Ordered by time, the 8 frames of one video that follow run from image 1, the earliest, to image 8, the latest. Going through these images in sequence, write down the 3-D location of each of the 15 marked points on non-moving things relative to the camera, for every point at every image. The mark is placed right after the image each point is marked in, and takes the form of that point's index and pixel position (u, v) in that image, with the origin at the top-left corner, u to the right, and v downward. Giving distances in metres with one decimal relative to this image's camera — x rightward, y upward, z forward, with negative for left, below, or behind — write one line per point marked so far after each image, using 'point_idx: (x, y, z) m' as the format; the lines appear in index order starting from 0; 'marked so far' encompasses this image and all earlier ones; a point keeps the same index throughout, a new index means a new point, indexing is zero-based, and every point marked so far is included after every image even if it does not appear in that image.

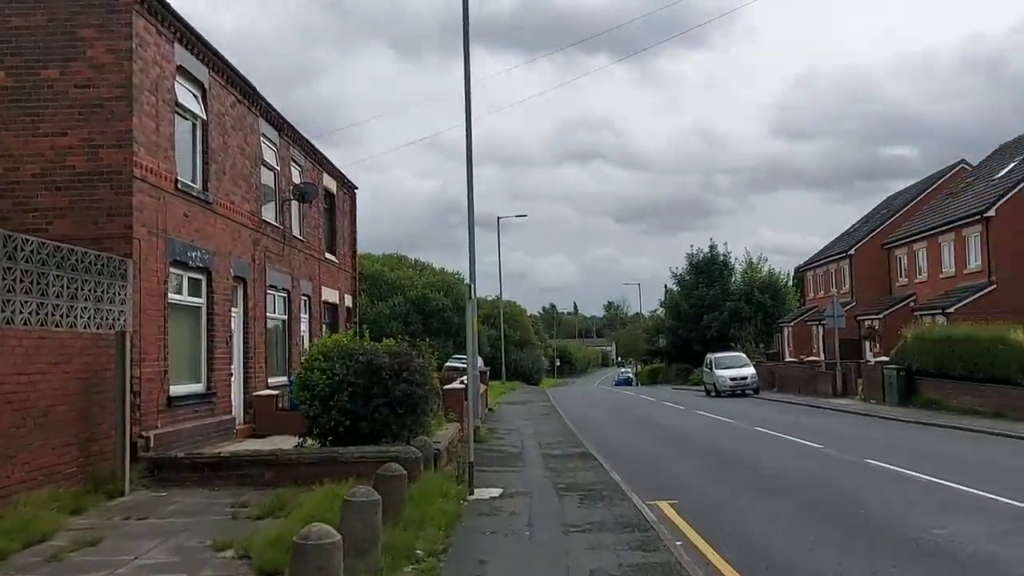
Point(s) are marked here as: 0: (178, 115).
0: (-5.5, +2.9, +14.7) m
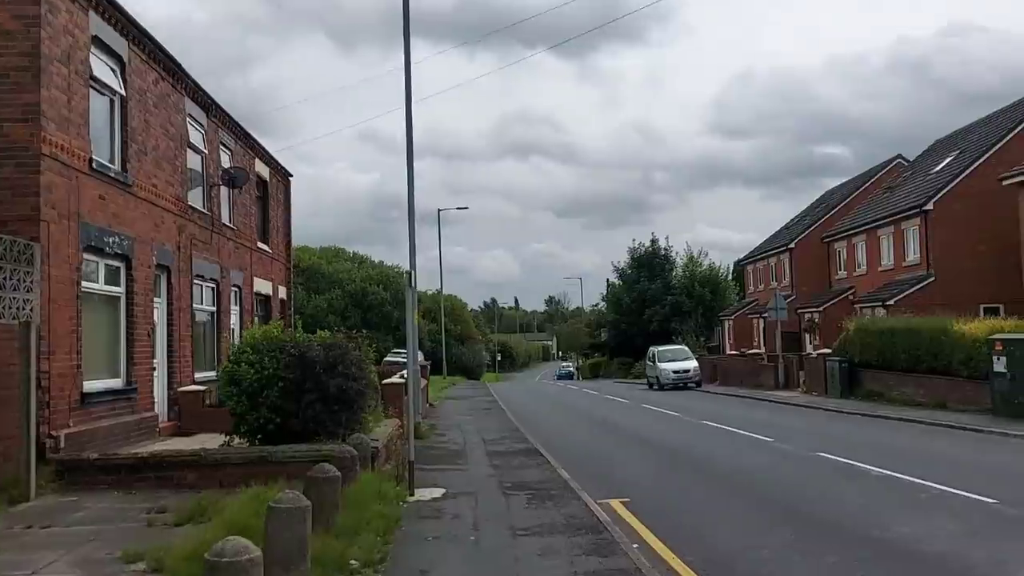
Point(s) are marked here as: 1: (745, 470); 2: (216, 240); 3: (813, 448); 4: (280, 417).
0: (-6.4, +3.0, +13.7) m
1: (+4.6, -3.5, +17.4) m
2: (-6.4, +1.0, +19.3) m
3: (+6.5, -3.4, +19.2) m
4: (-3.0, -1.7, +11.6) m
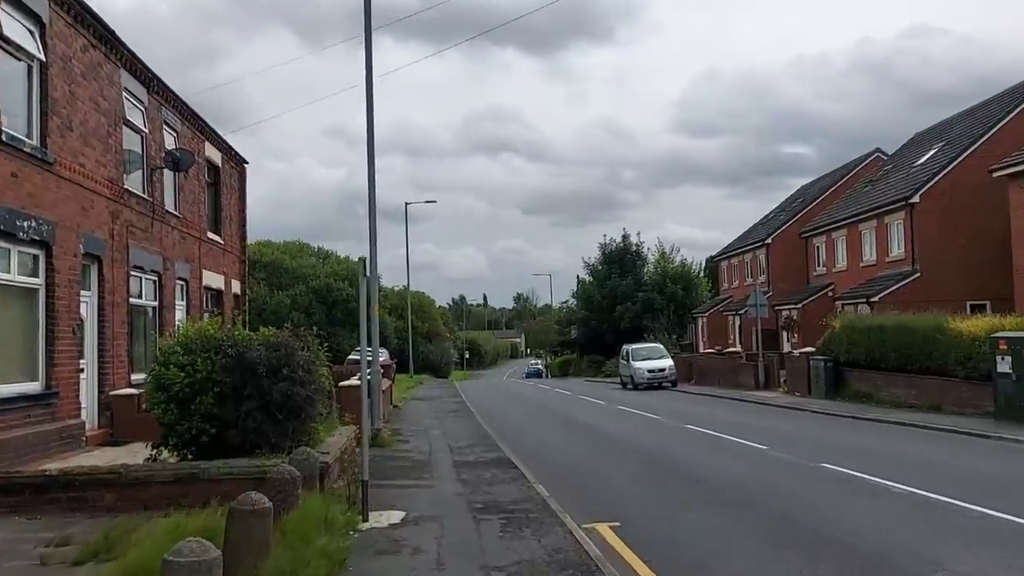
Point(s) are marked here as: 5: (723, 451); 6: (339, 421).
0: (-6.8, +3.2, +12.0) m
1: (+4.0, -3.4, +16.1) m
2: (-7.0, +1.2, +17.6) m
3: (+5.9, -3.3, +17.9) m
4: (-3.3, -1.6, +10.1) m
5: (+4.6, -3.6, +19.6) m
6: (-2.5, -1.9, +13.0) m
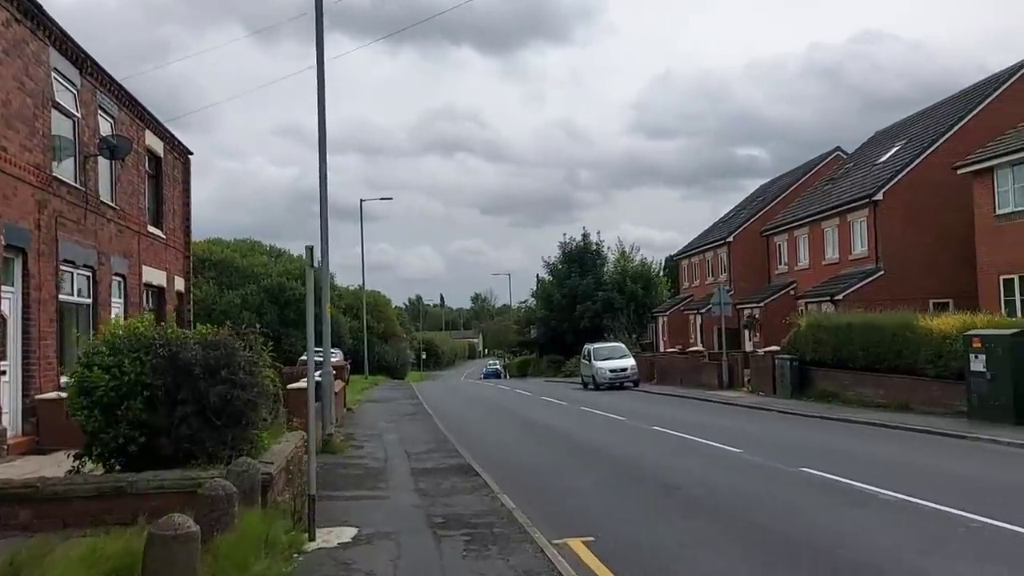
0: (-7.3, +3.2, +10.8) m
1: (+3.3, -3.4, +15.5) m
2: (-7.7, +1.3, +16.4) m
3: (+5.1, -3.3, +17.4) m
4: (-3.7, -1.5, +9.1) m
5: (+3.8, -3.5, +19.0) m
6: (-3.1, -1.9, +12.0) m
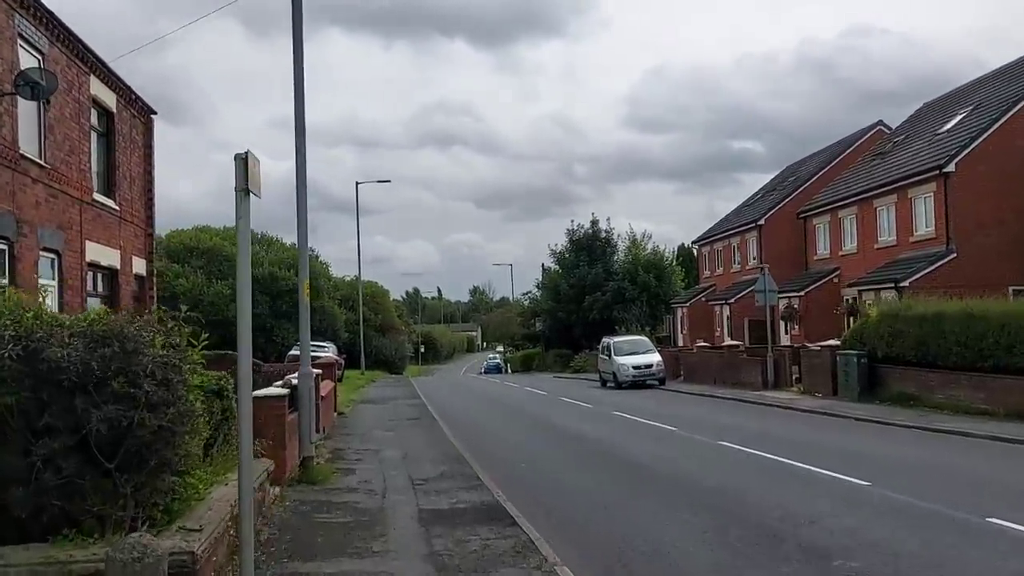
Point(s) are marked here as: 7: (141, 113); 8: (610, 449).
0: (-6.8, +3.5, +7.2) m
1: (+3.8, -3.0, +11.9) m
2: (-7.3, +1.6, +12.9) m
3: (+5.6, -2.9, +13.9) m
4: (-3.2, -1.2, +5.5) m
5: (+4.2, -3.2, +15.5) m
6: (-2.6, -1.6, +8.5) m
7: (-8.2, +3.9, +19.8) m
8: (+2.0, -3.3, +18.3) m
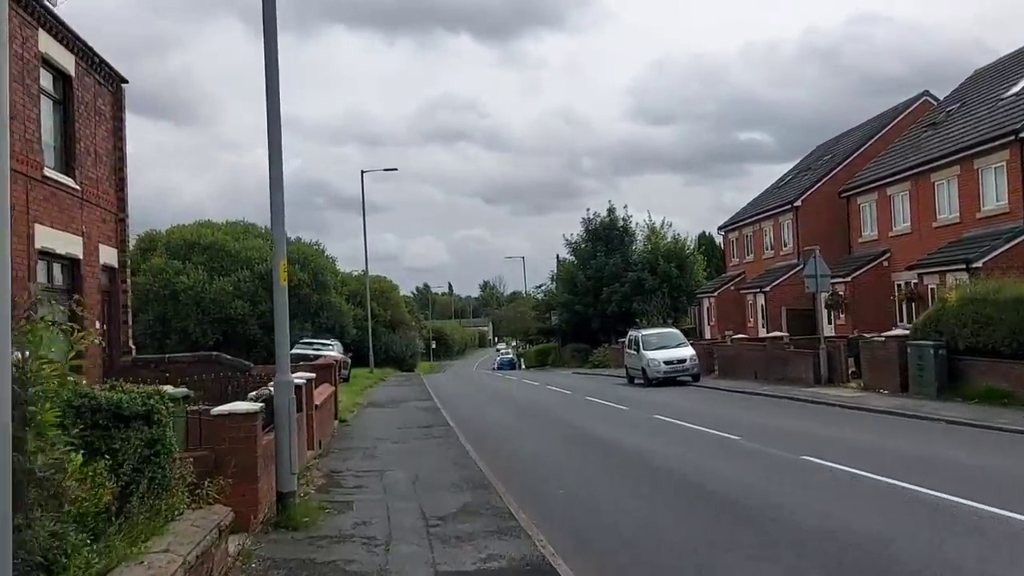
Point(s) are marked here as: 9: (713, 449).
0: (-6.5, +3.6, +4.7) m
1: (+4.2, -2.8, +9.3) m
2: (-6.9, +1.7, +10.3) m
3: (+6.0, -2.6, +11.2) m
4: (-2.9, -1.1, +3.0) m
5: (+4.7, -2.9, +12.8) m
6: (-2.2, -1.4, +5.9) m
7: (-7.8, +4.0, +17.3) m
8: (+2.5, -3.1, +15.7) m
9: (+3.7, -3.0, +16.2) m
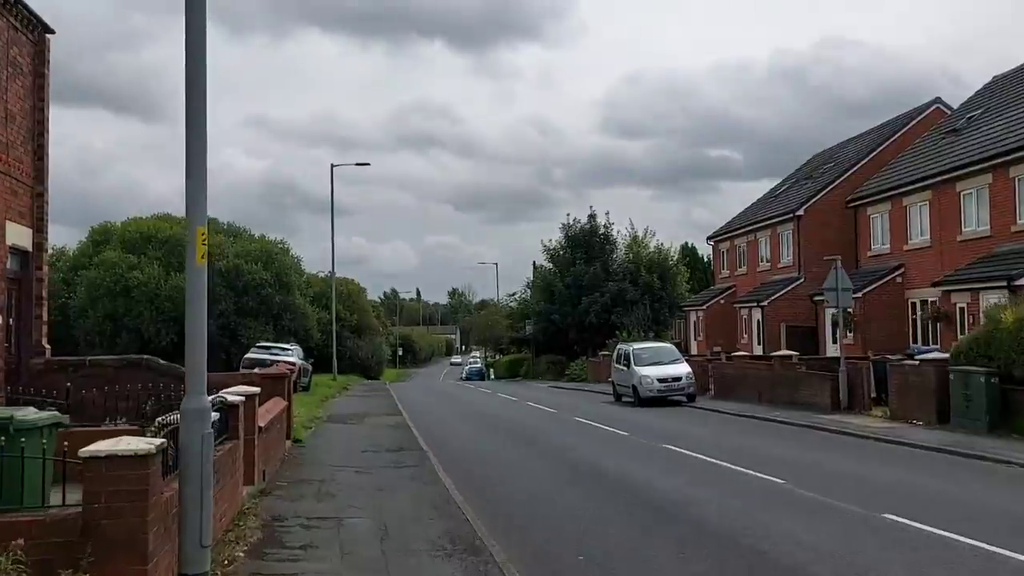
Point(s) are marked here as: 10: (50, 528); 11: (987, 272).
0: (-6.1, +3.9, +1.9) m
1: (+4.3, -2.9, +6.9) m
2: (-6.7, +1.9, +7.5) m
3: (+6.0, -2.8, +8.8) m
4: (-2.6, -0.9, +0.3) m
5: (+4.6, -3.0, +10.4) m
6: (-2.0, -1.3, +3.3) m
7: (-7.8, +4.2, +14.4) m
8: (+2.3, -3.2, +13.2) m
9: (+3.4, -3.1, +13.7) m
10: (-2.6, -1.3, +5.0) m
11: (+10.7, +0.4, +20.0) m
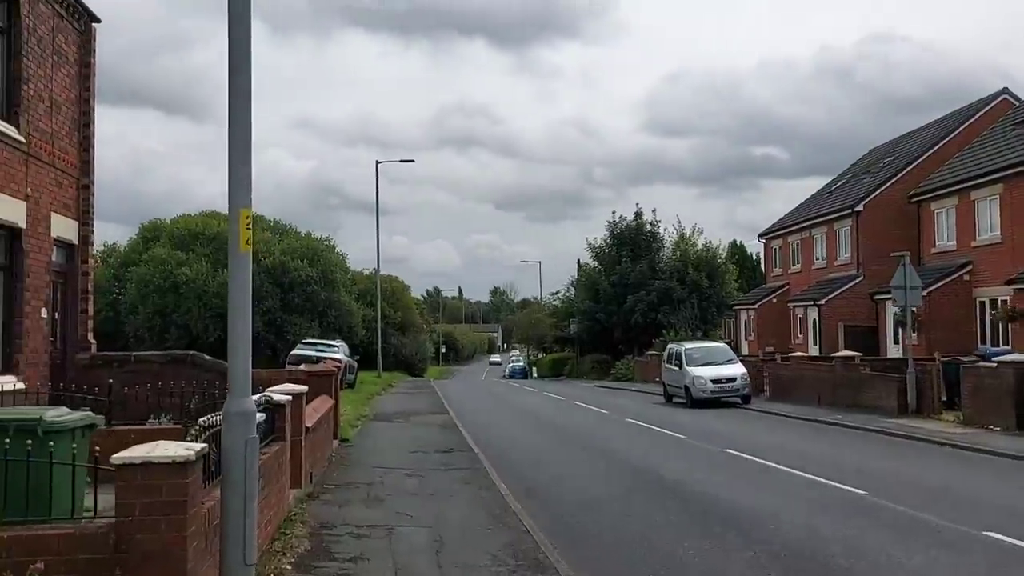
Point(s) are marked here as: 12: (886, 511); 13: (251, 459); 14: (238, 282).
0: (-5.8, +4.0, +1.6) m
1: (+4.8, -2.8, +6.1) m
2: (-6.2, +2.0, +7.2) m
3: (+6.6, -2.8, +7.9) m
4: (-2.4, -0.9, -0.2) m
5: (+5.3, -3.0, +9.6) m
6: (-1.7, -1.2, +2.7) m
7: (-6.9, +4.3, +14.2) m
8: (+3.1, -3.1, +12.5) m
9: (+4.2, -3.1, +13.0) m
10: (-2.2, -1.3, +4.5) m
11: (+11.7, +0.4, +18.8) m
12: (+4.4, -3.0, +10.5) m
13: (-1.5, -0.9, +5.0) m
14: (-1.6, 0.0, +5.1) m
